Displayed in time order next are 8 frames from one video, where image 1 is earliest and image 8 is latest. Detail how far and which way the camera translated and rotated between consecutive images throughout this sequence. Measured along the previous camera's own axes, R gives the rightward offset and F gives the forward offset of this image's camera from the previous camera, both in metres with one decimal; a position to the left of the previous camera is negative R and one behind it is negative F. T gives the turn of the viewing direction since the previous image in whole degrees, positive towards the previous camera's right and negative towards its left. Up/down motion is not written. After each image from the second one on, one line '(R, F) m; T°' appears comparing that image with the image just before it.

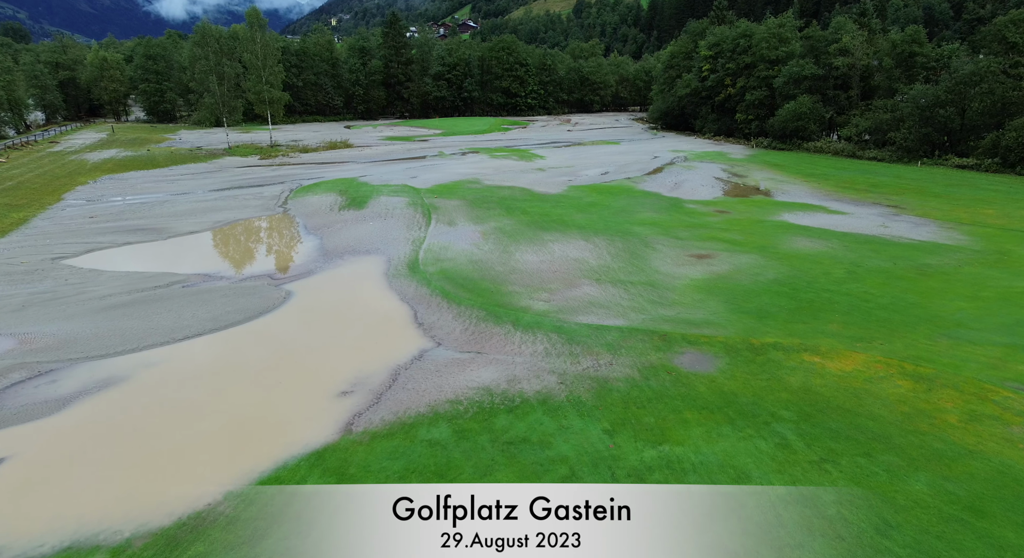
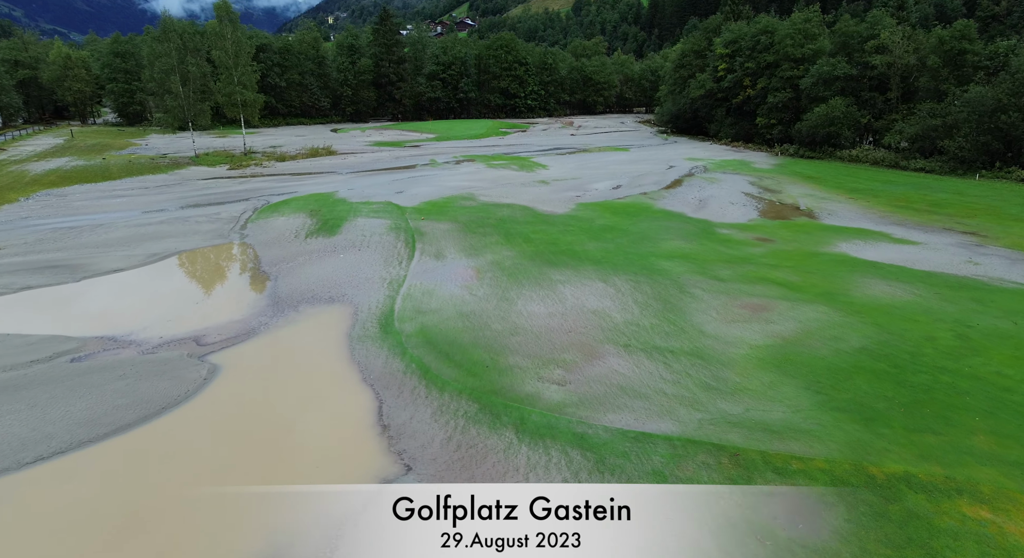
(-0.1, +3.9) m; 0°
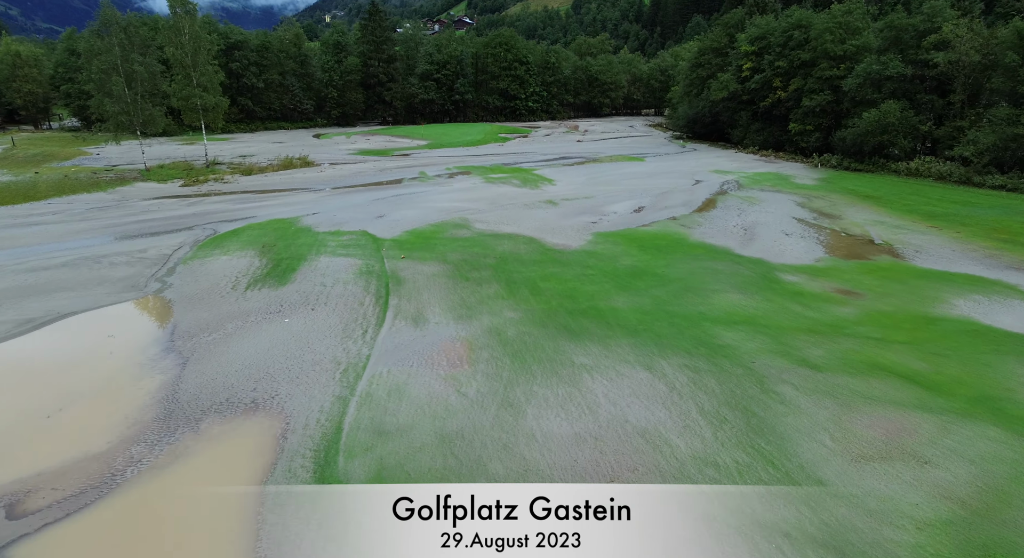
(-0.1, +4.7) m; 0°
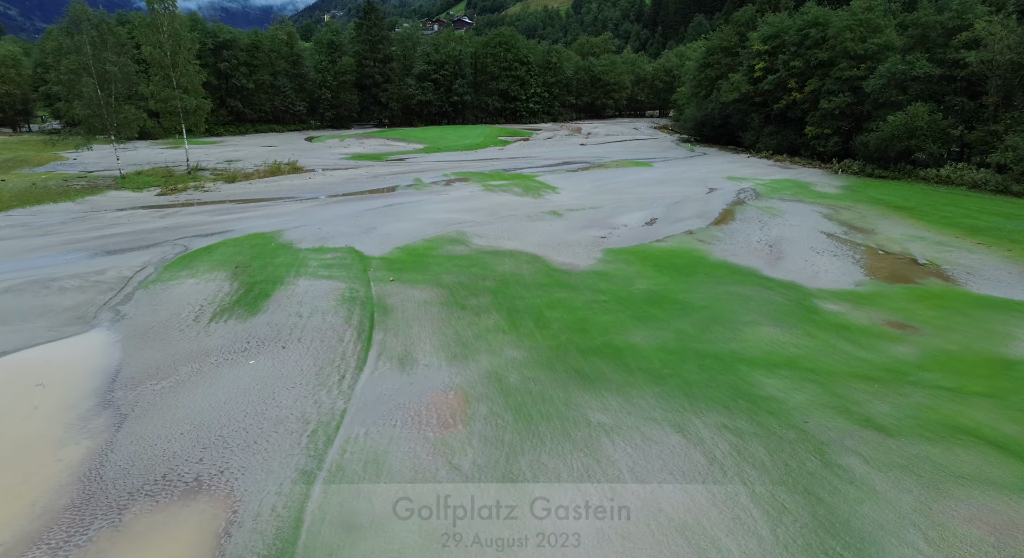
(-0.1, +1.9) m; 0°
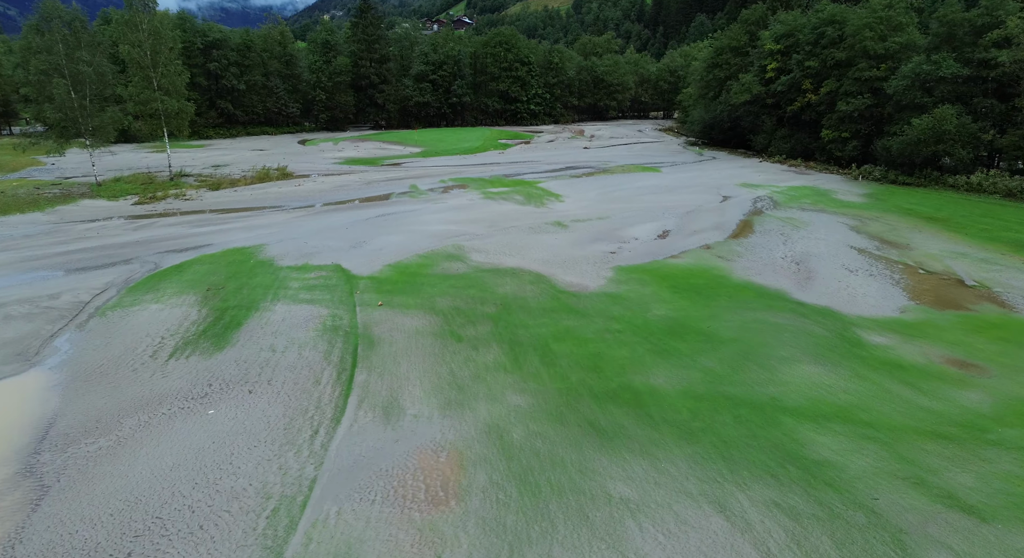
(-0.1, +1.7) m; 0°
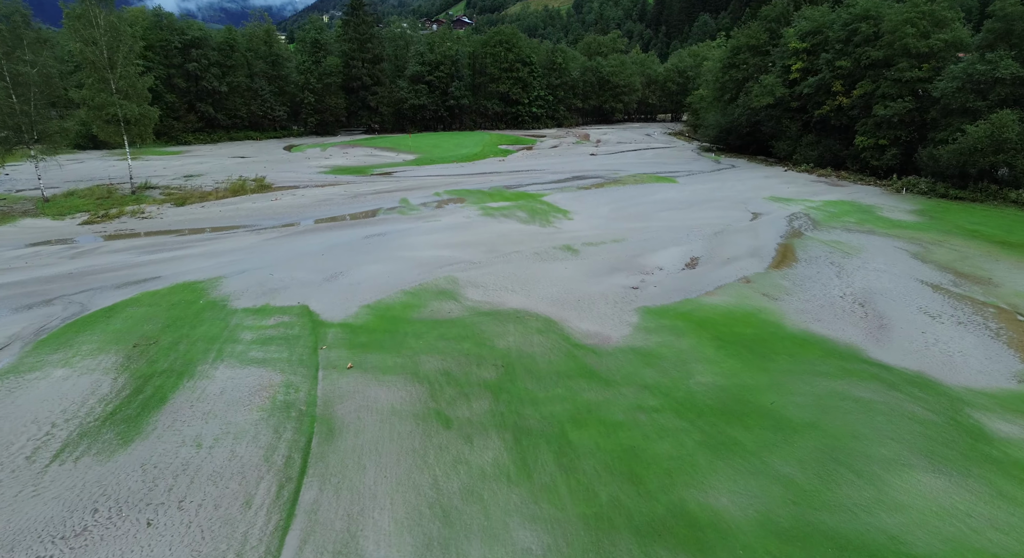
(-0.1, +3.1) m; 0°
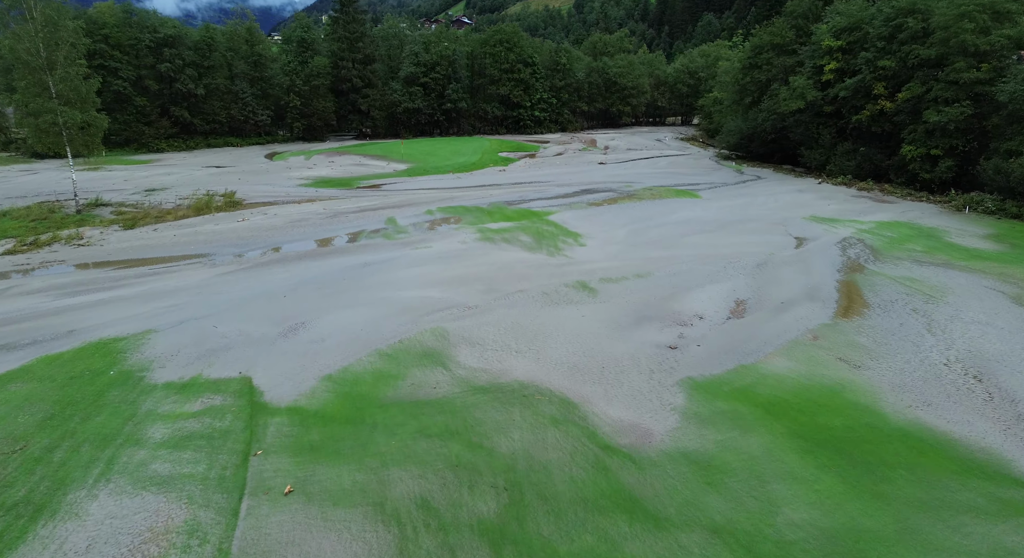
(-0.1, +3.4) m; 0°
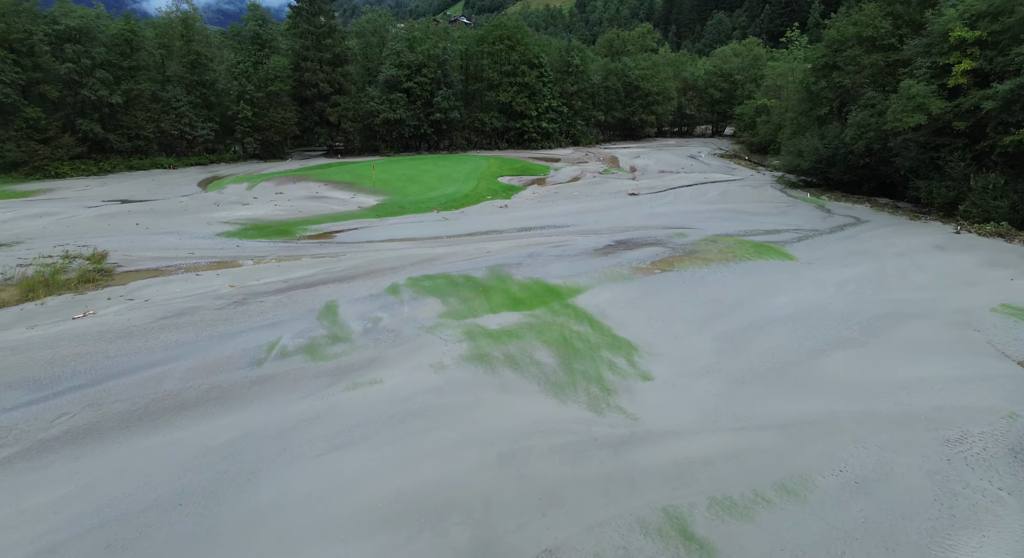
(-0.2, +8.8) m; 0°
